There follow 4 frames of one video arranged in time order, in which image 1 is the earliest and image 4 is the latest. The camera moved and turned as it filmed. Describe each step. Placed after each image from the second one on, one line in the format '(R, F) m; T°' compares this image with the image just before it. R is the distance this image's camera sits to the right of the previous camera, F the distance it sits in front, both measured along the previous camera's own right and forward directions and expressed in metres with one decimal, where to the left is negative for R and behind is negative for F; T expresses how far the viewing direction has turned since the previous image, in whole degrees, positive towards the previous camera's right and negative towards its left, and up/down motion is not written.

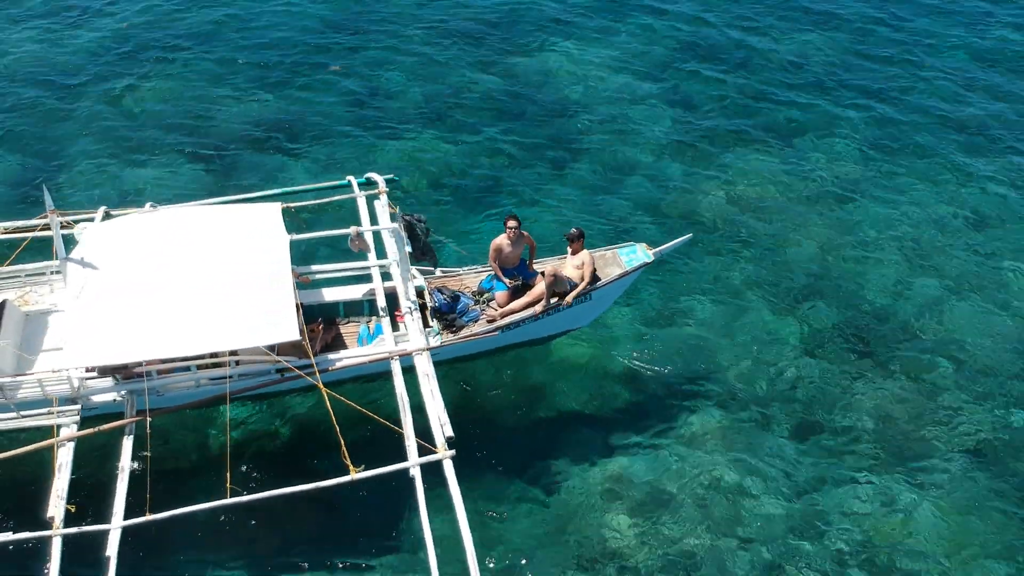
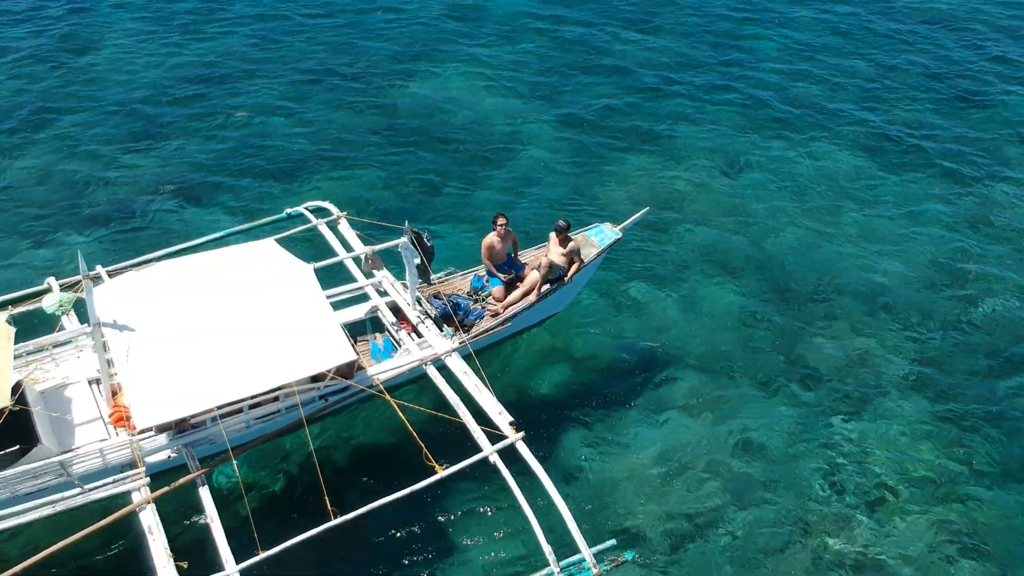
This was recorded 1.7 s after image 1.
(-3.7, -0.5) m; +12°
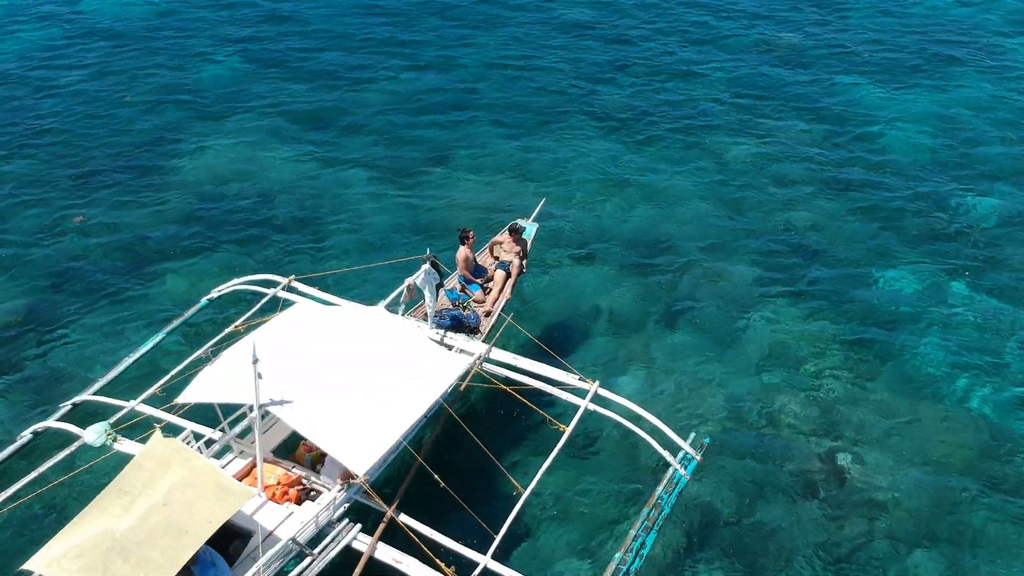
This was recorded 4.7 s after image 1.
(-8.0, -1.4) m; +24°
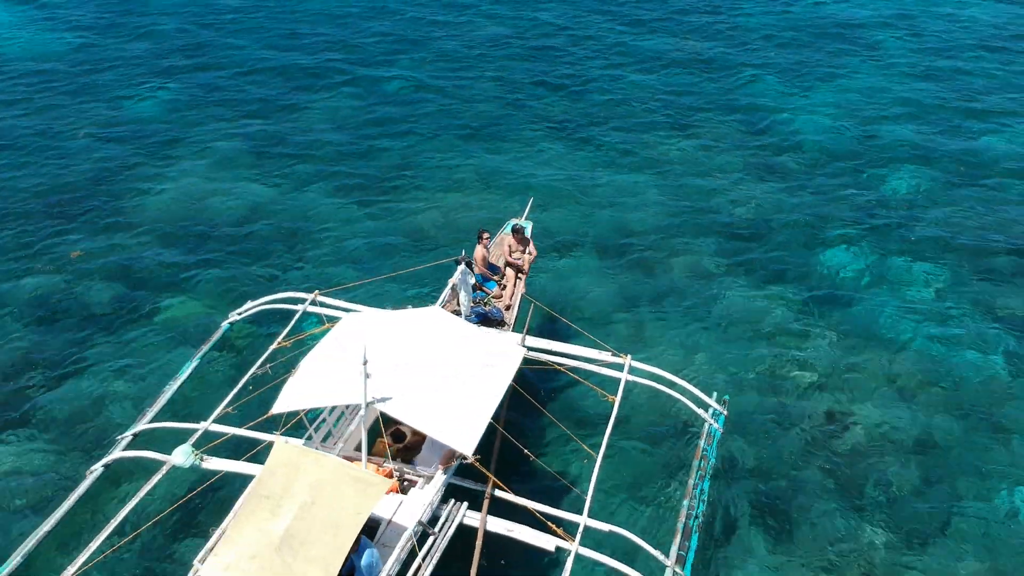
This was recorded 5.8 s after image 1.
(-3.7, -1.7) m; +8°
